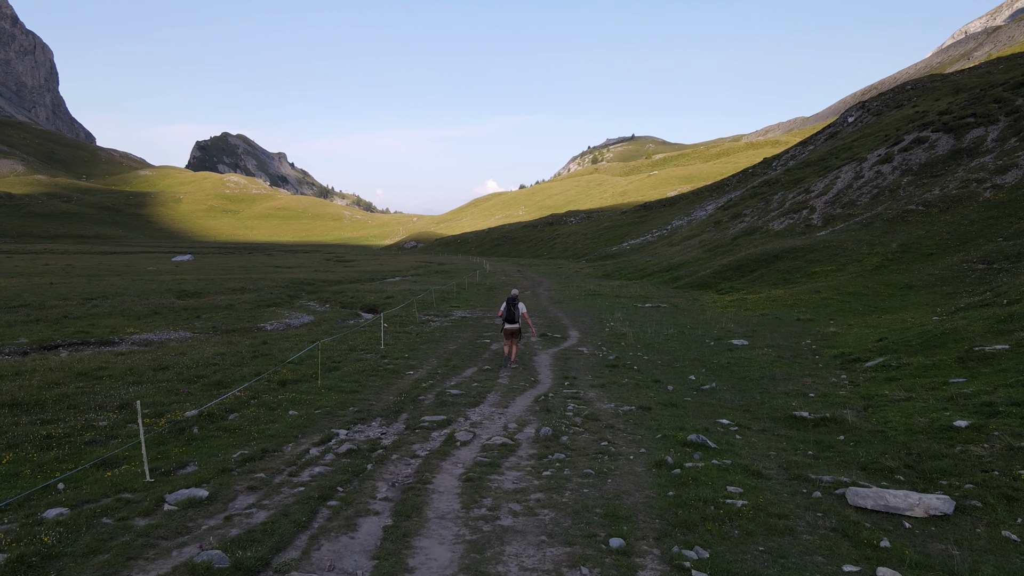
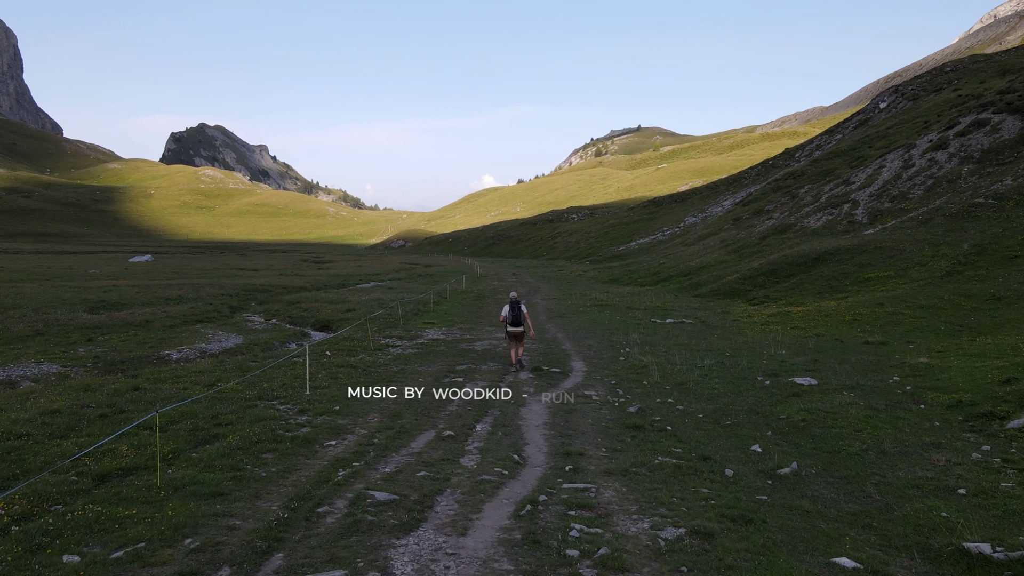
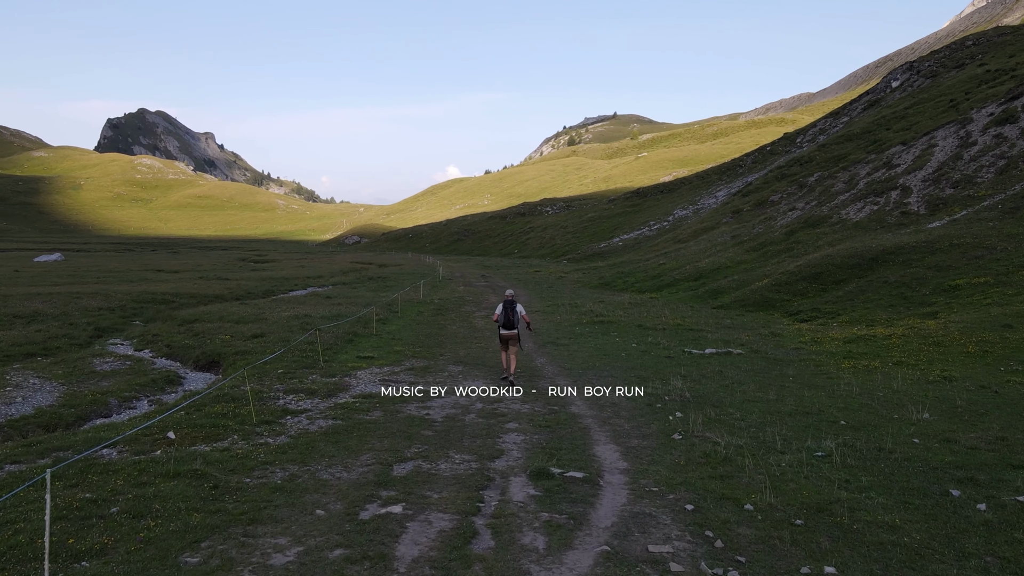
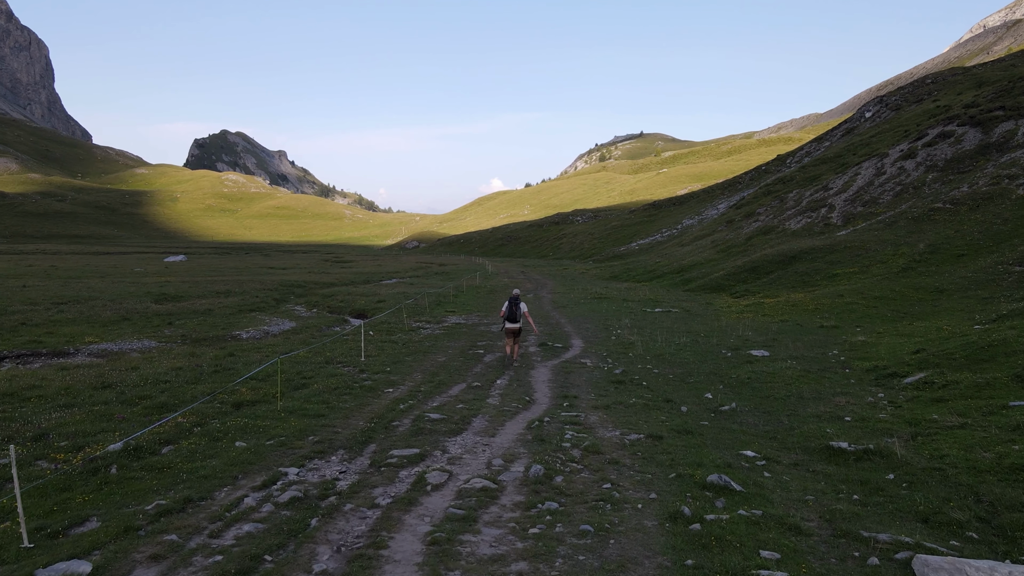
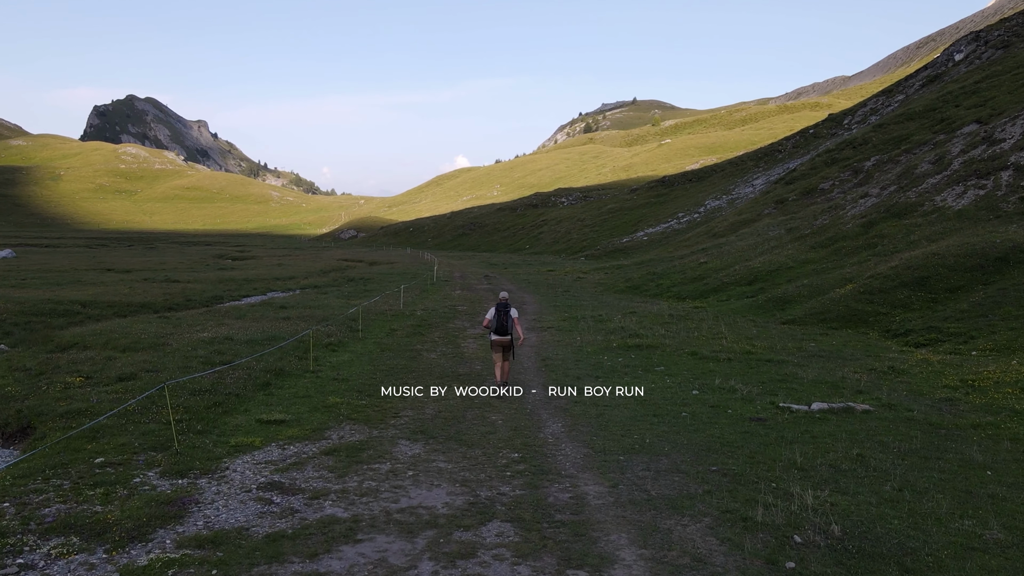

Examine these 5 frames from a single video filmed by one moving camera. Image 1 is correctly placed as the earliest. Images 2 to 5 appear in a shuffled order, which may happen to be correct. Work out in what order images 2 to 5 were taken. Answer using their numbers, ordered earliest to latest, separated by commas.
4, 2, 3, 5
